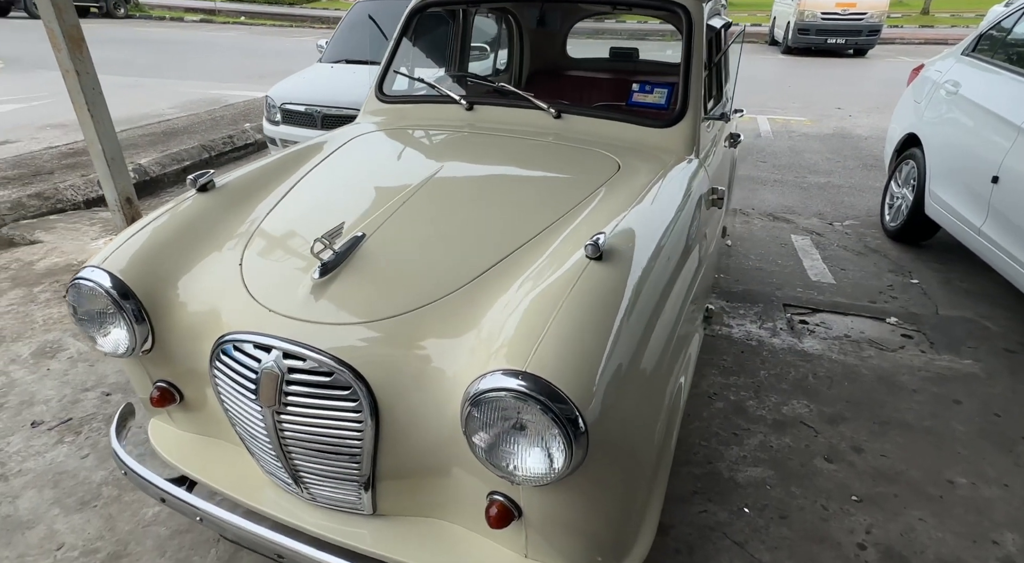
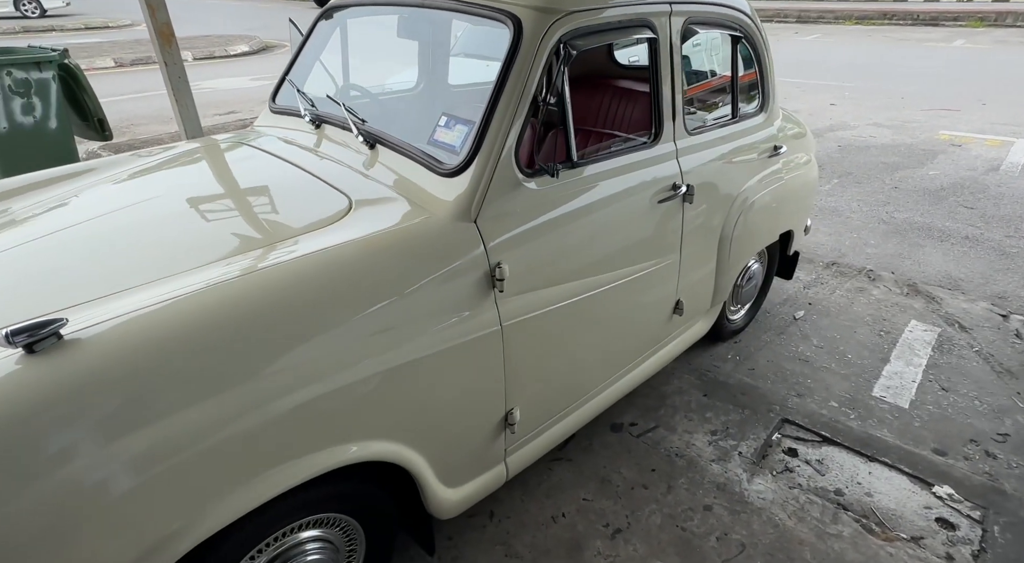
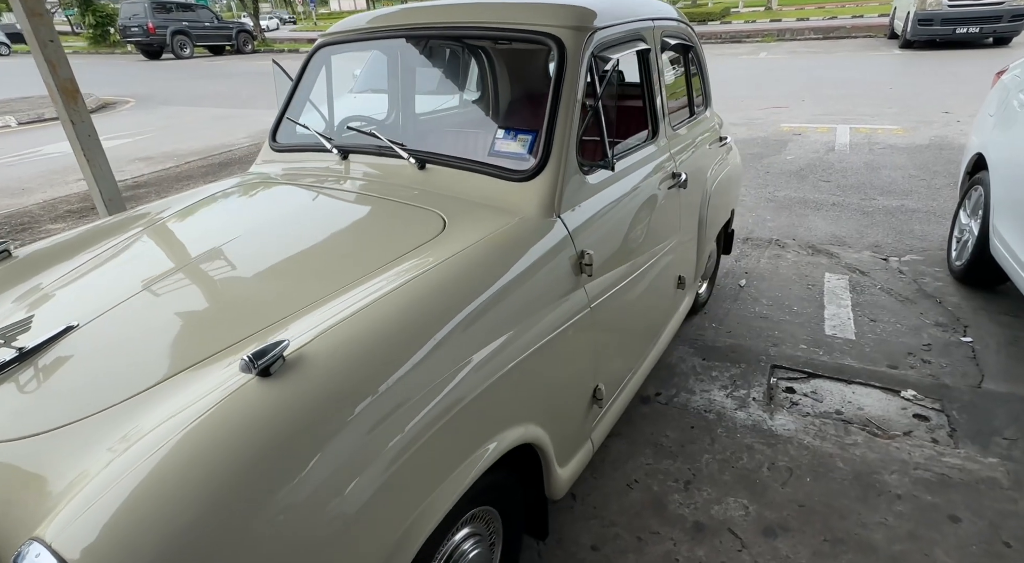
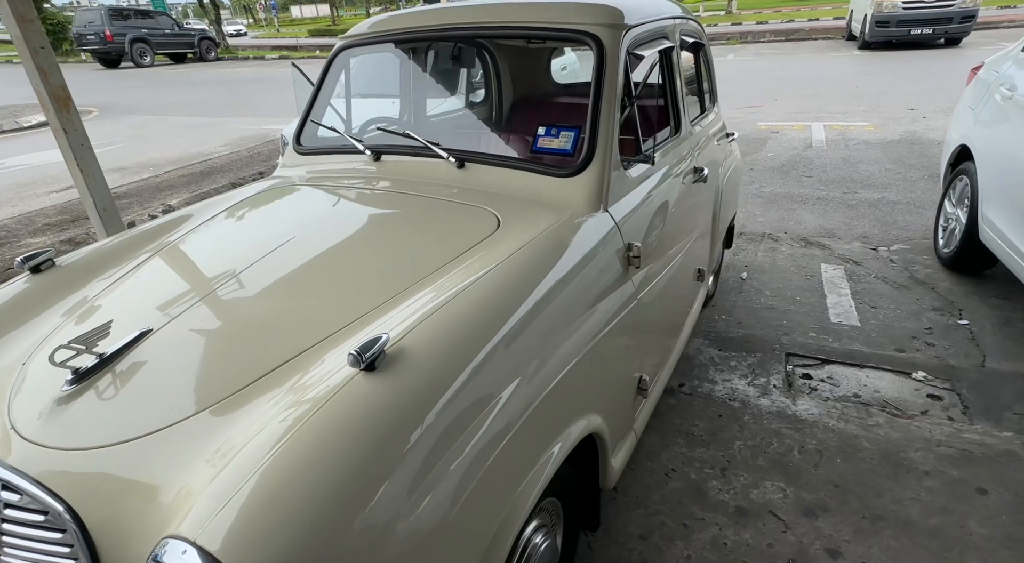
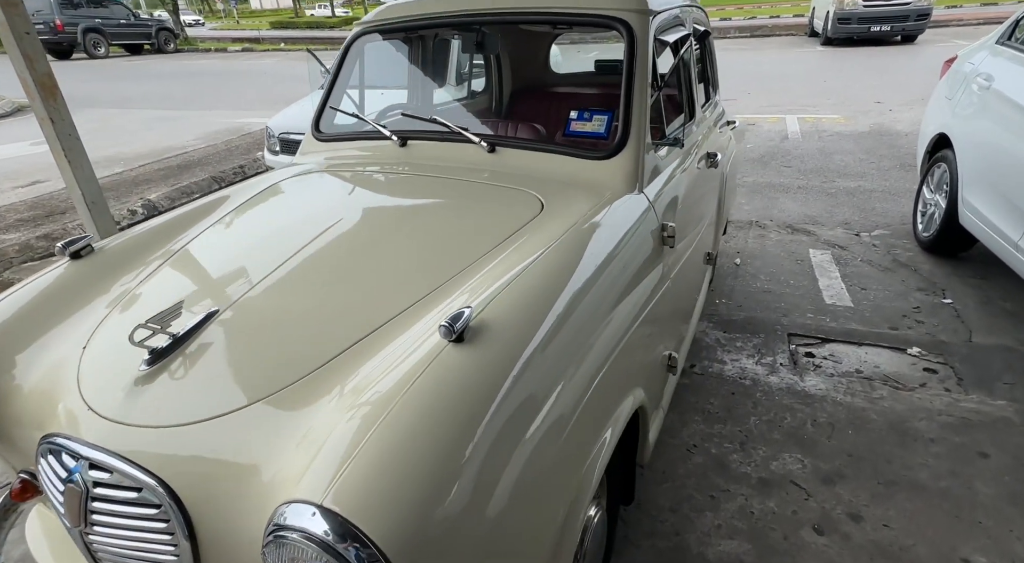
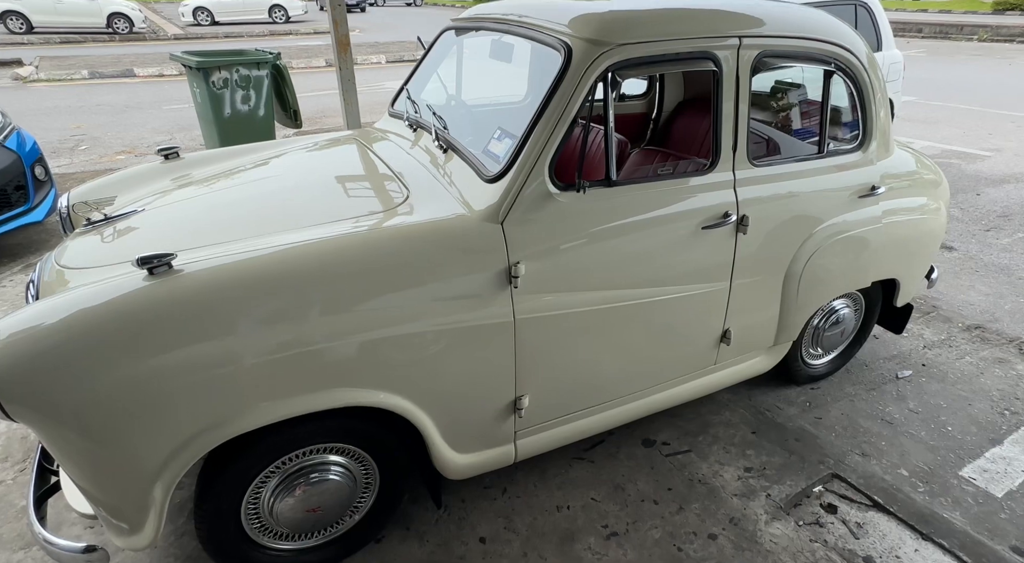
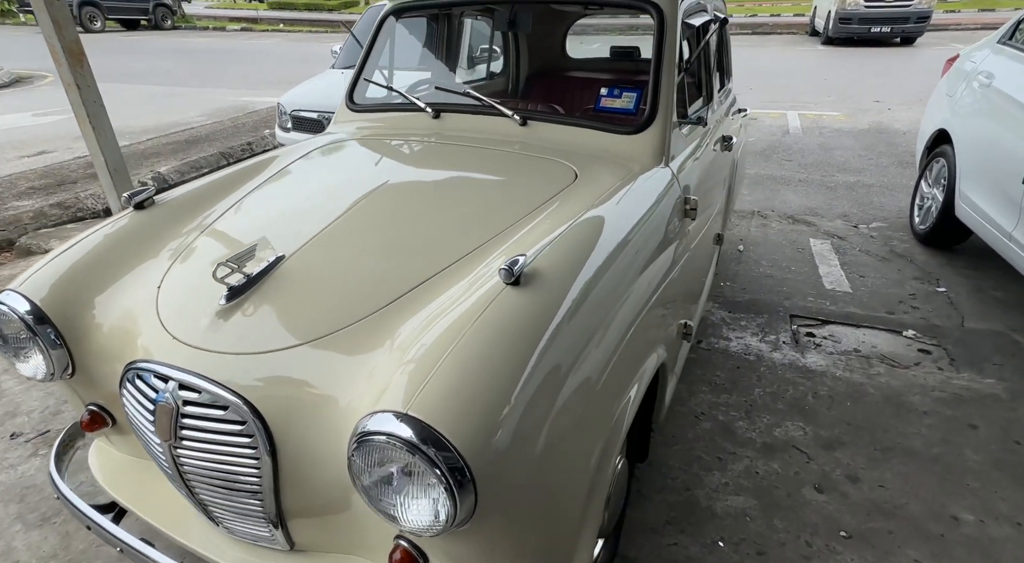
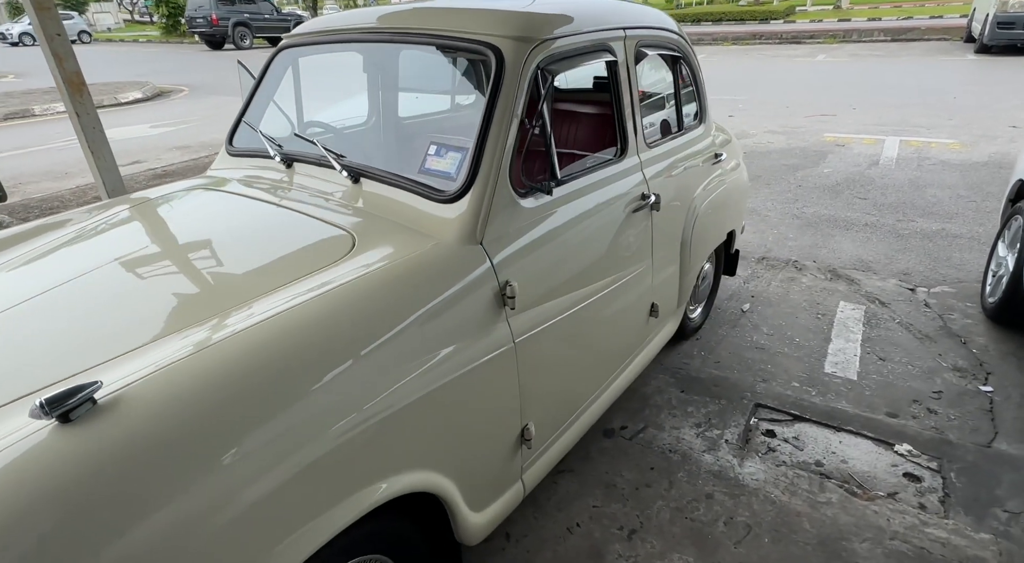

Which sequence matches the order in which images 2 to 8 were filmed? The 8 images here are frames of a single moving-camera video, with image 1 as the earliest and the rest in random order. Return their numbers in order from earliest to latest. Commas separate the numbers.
7, 5, 4, 3, 8, 2, 6
